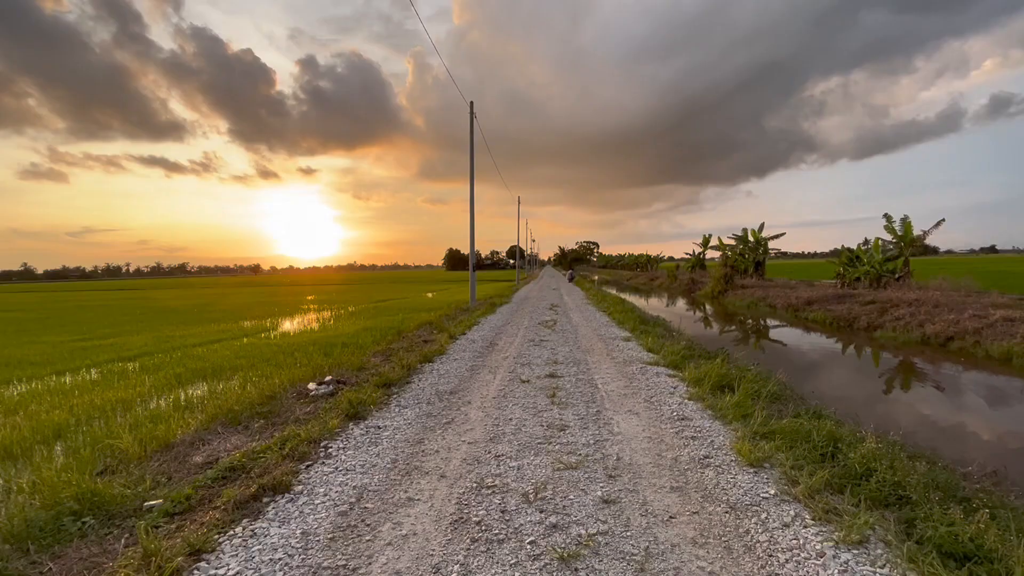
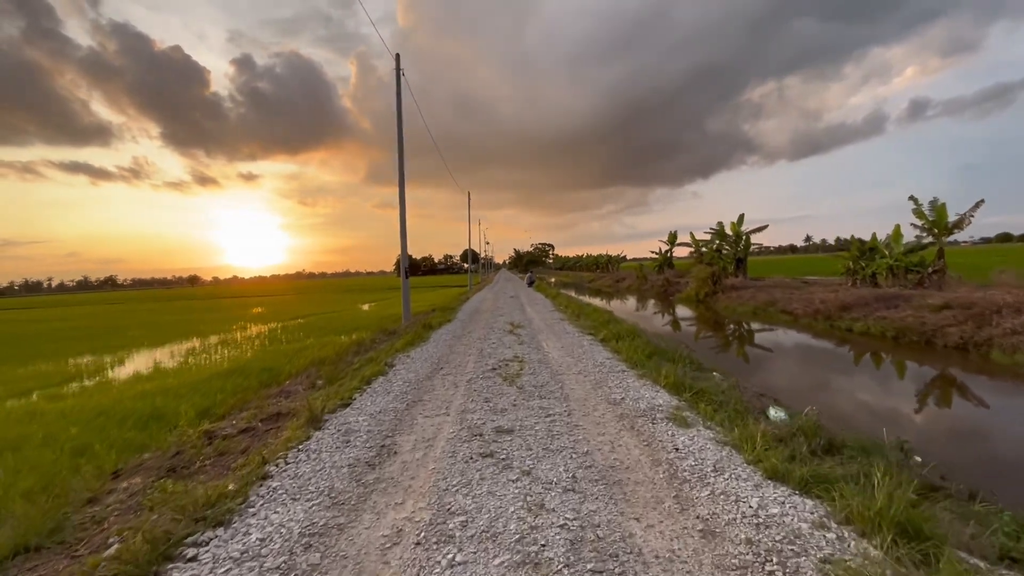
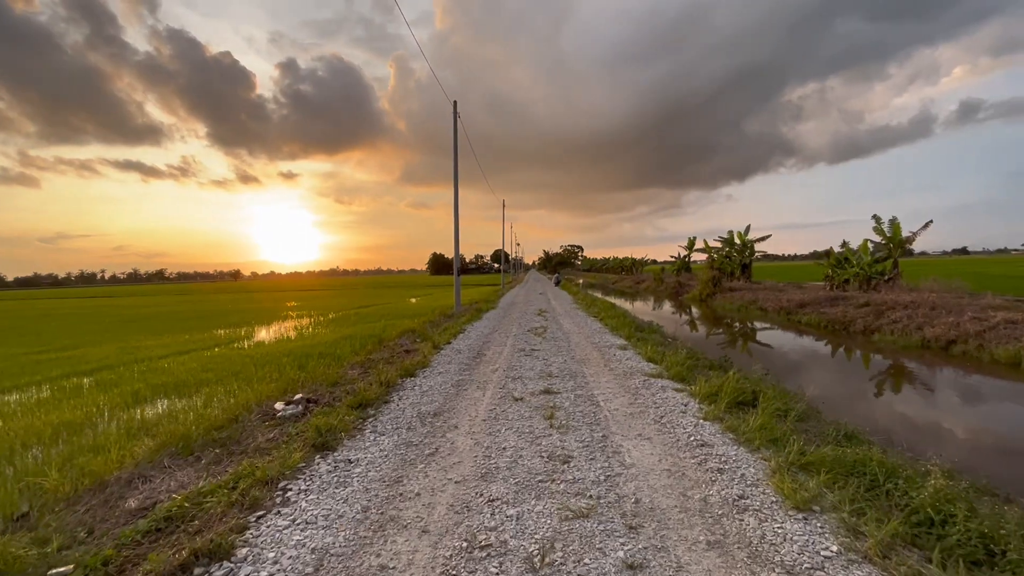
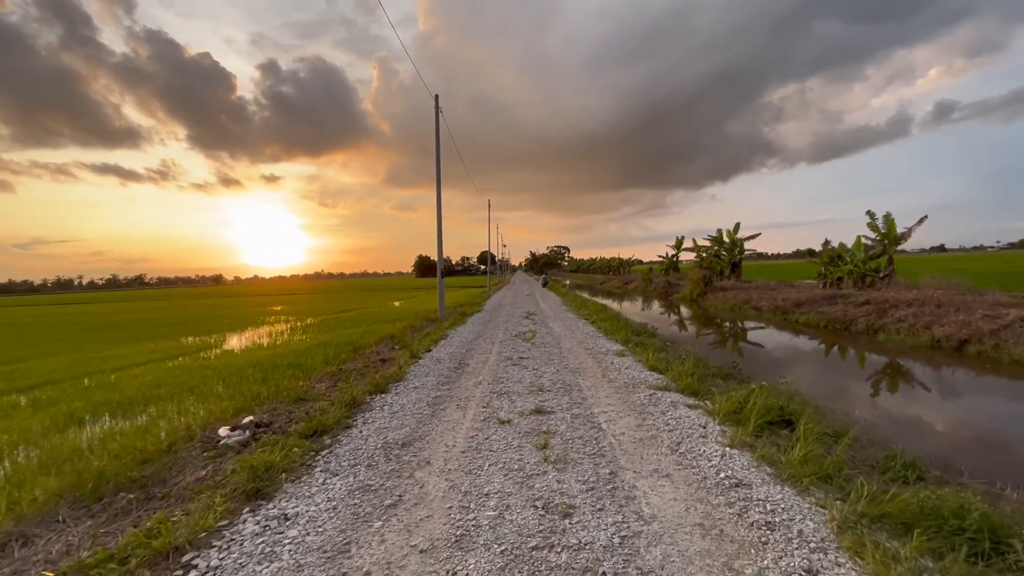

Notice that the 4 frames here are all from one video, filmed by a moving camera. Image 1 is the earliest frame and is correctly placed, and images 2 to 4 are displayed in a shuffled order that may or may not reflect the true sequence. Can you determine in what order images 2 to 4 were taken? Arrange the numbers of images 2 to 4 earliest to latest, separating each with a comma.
3, 4, 2
